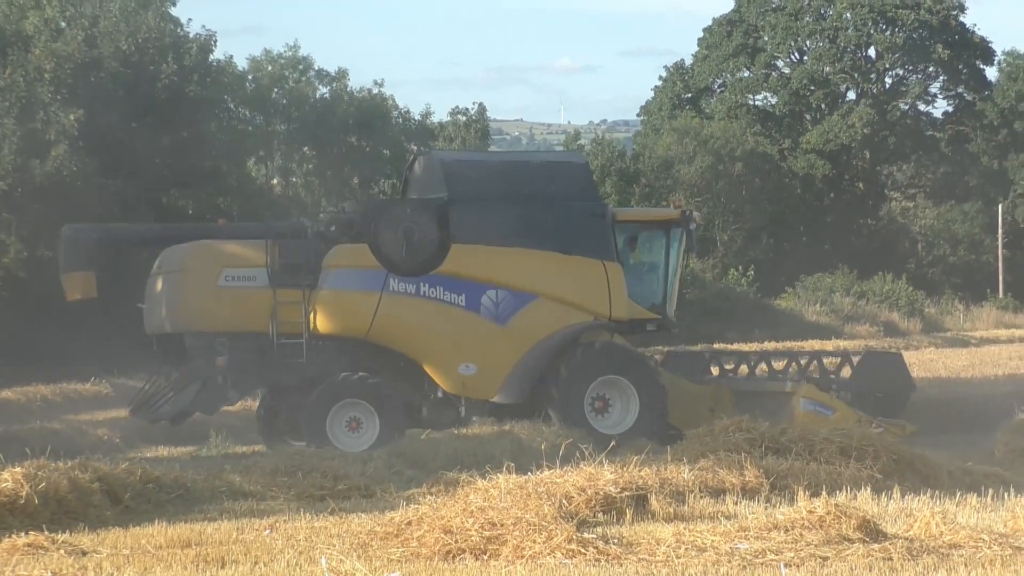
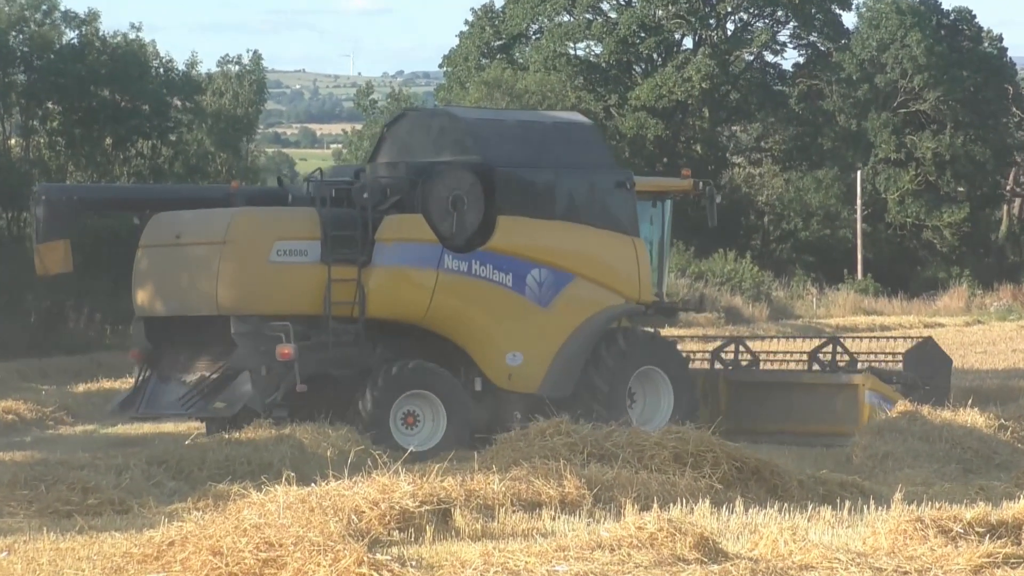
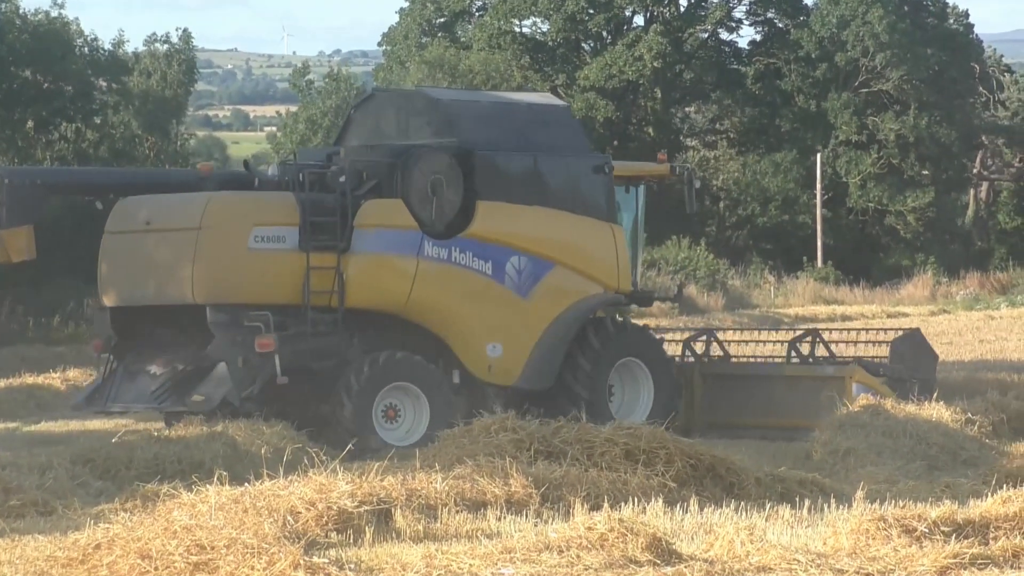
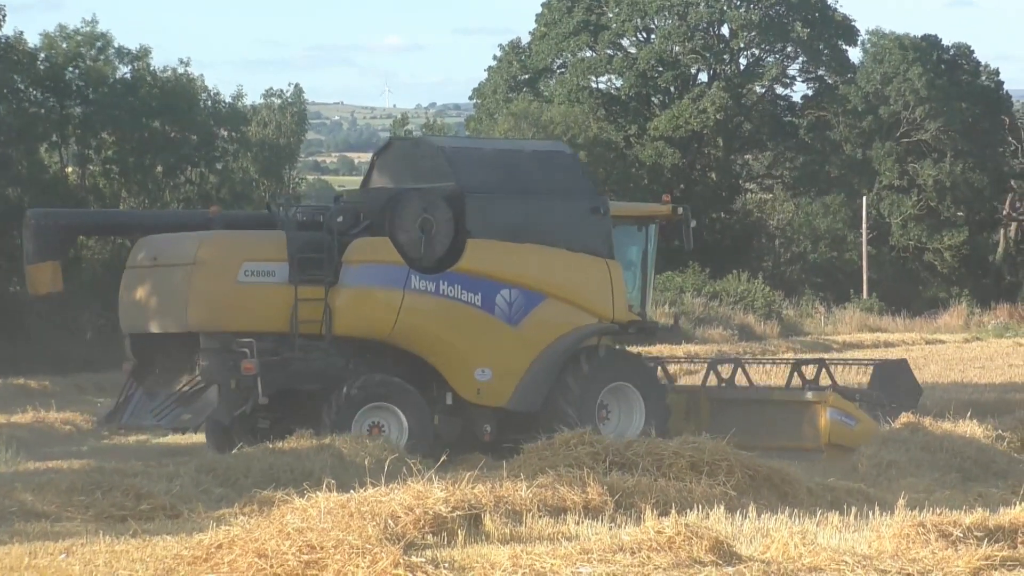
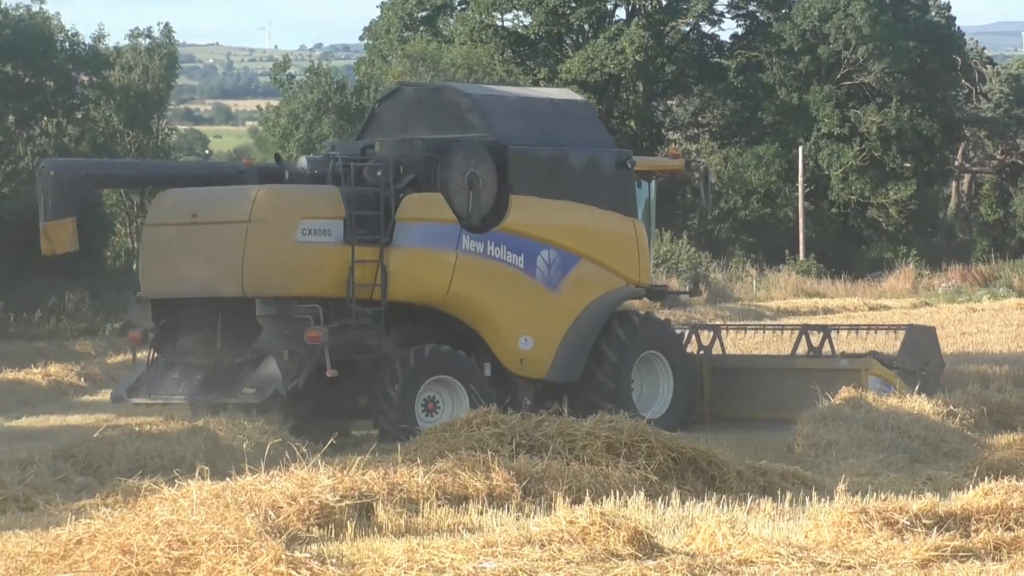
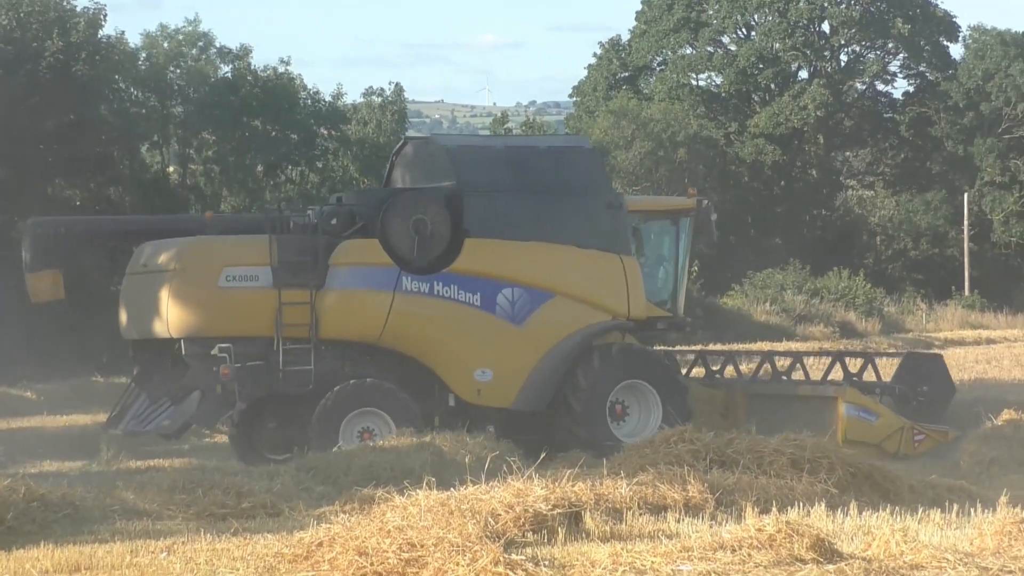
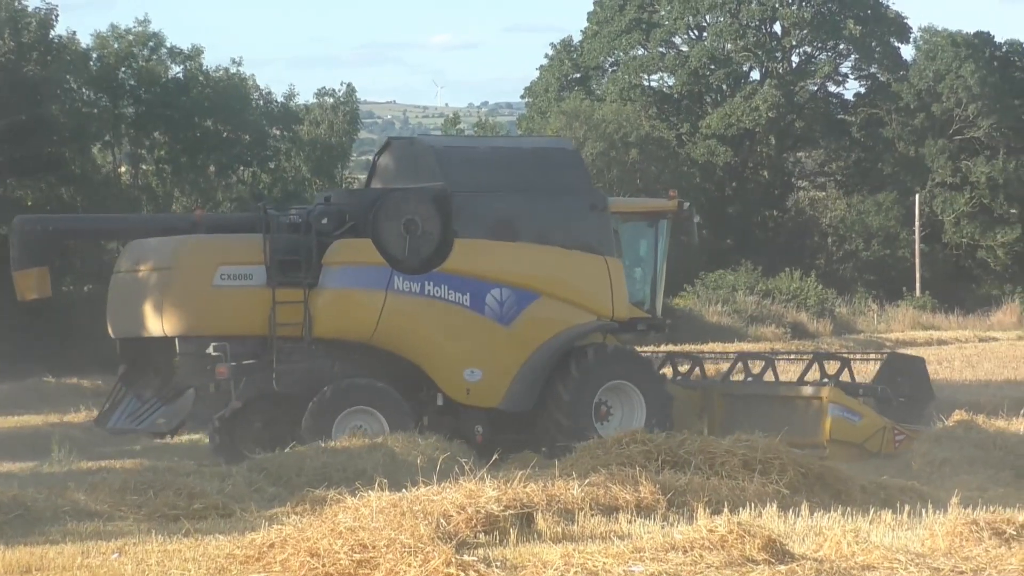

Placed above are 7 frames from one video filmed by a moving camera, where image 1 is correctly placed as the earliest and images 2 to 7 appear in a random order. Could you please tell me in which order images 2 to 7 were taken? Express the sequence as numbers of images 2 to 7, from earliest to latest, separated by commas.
6, 7, 4, 2, 3, 5
